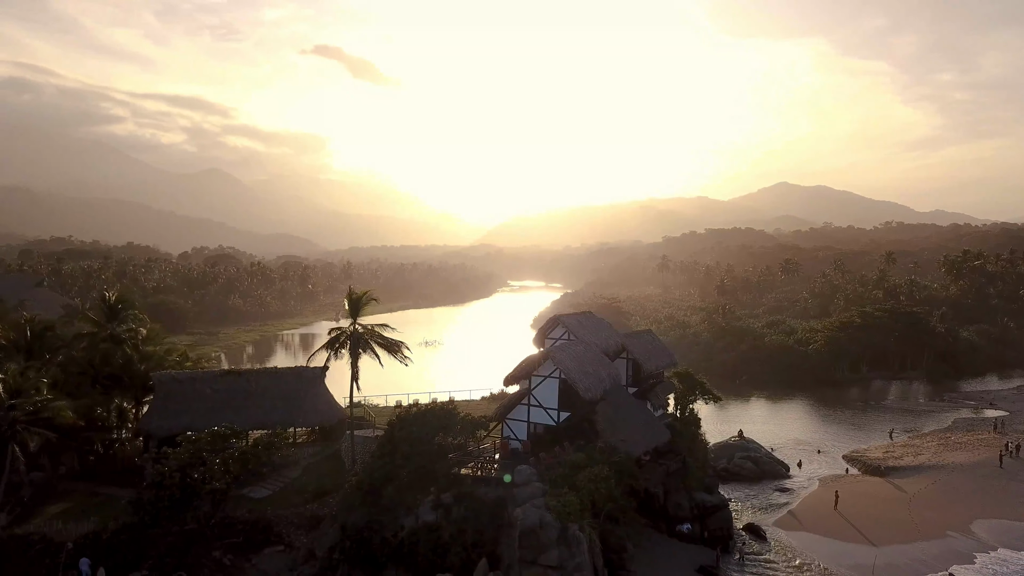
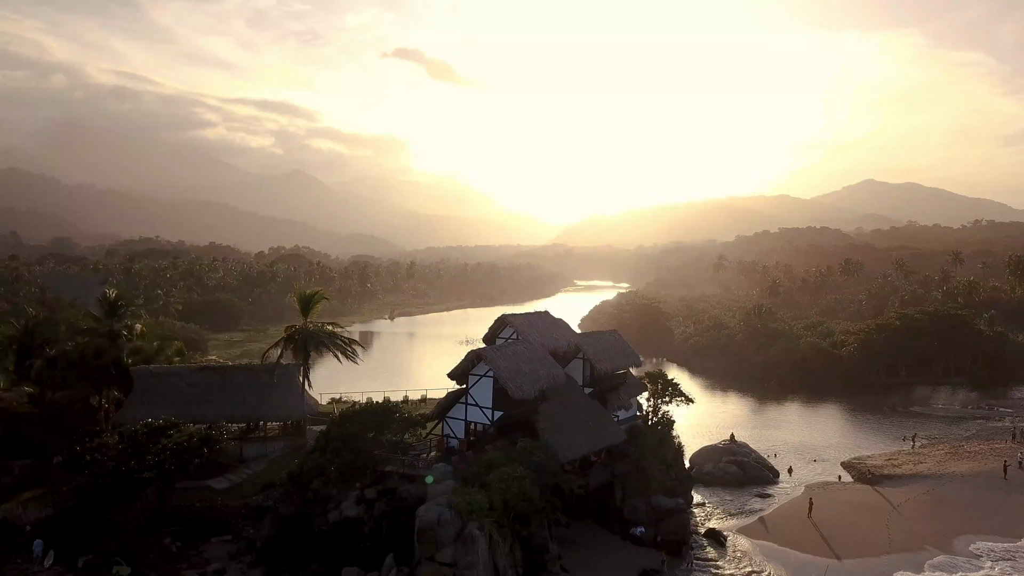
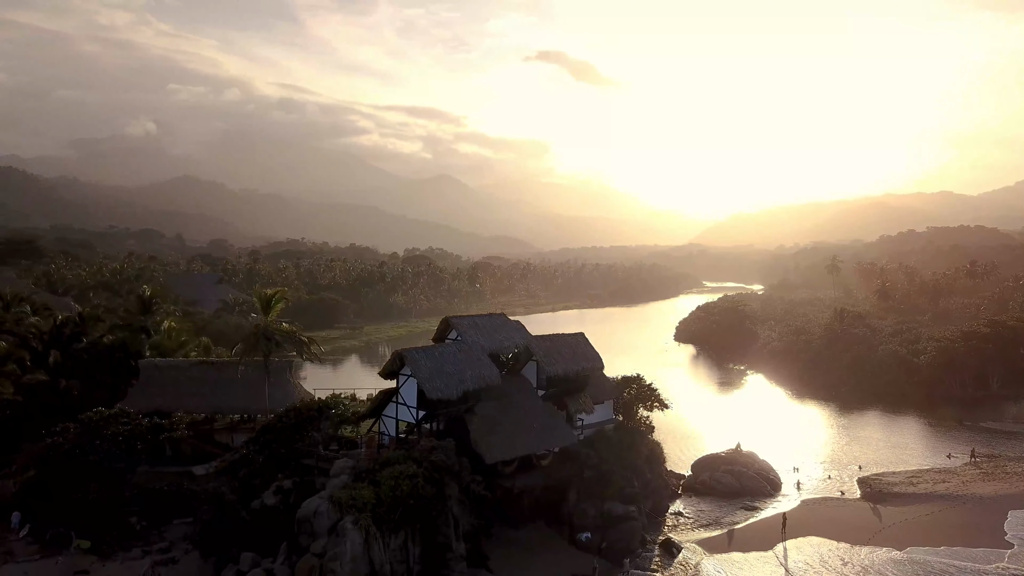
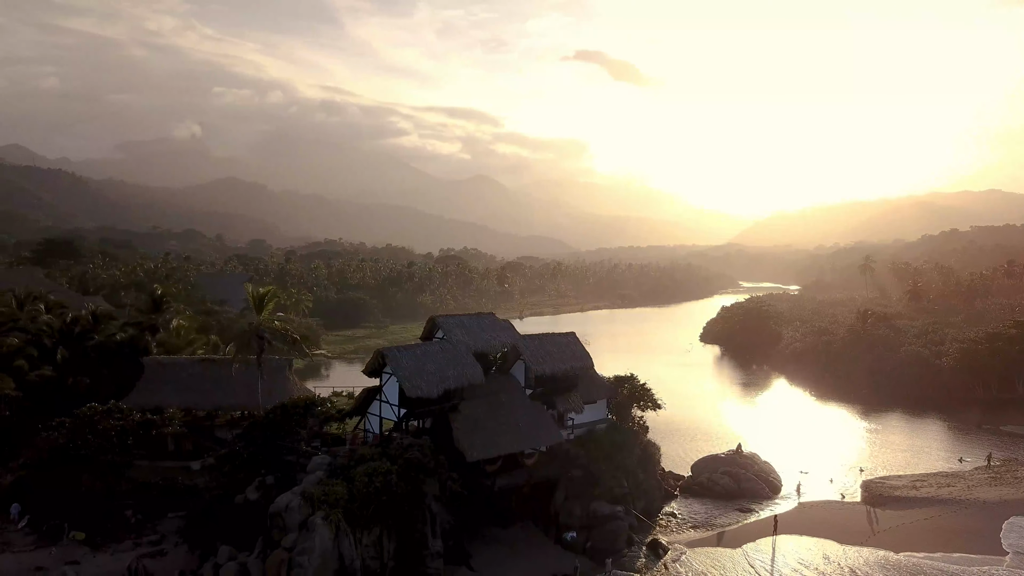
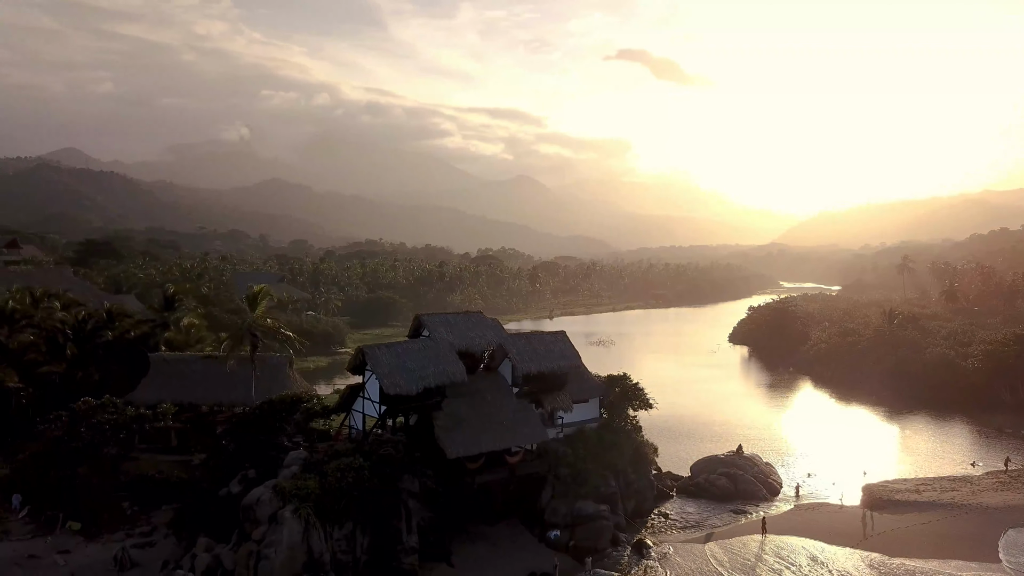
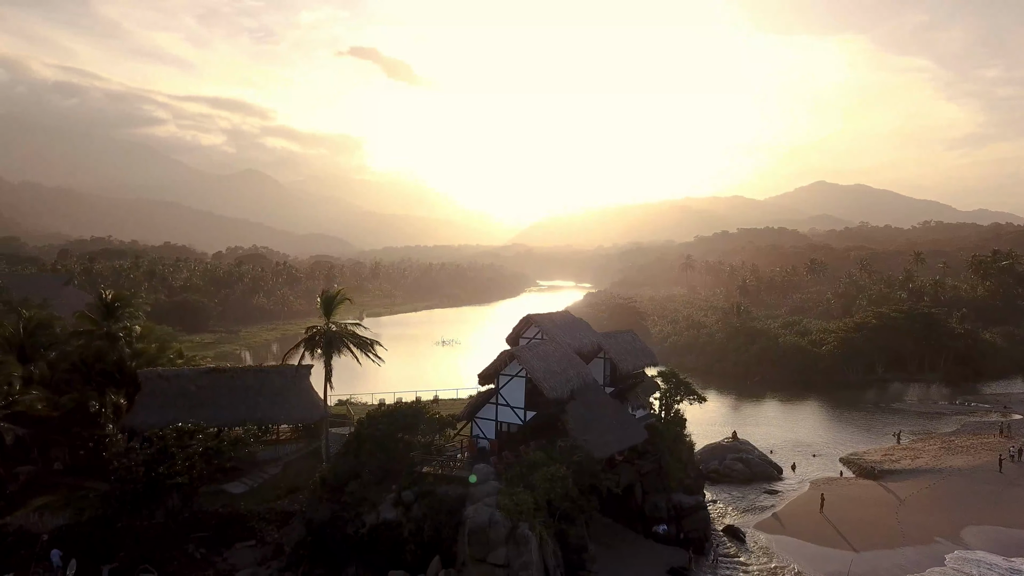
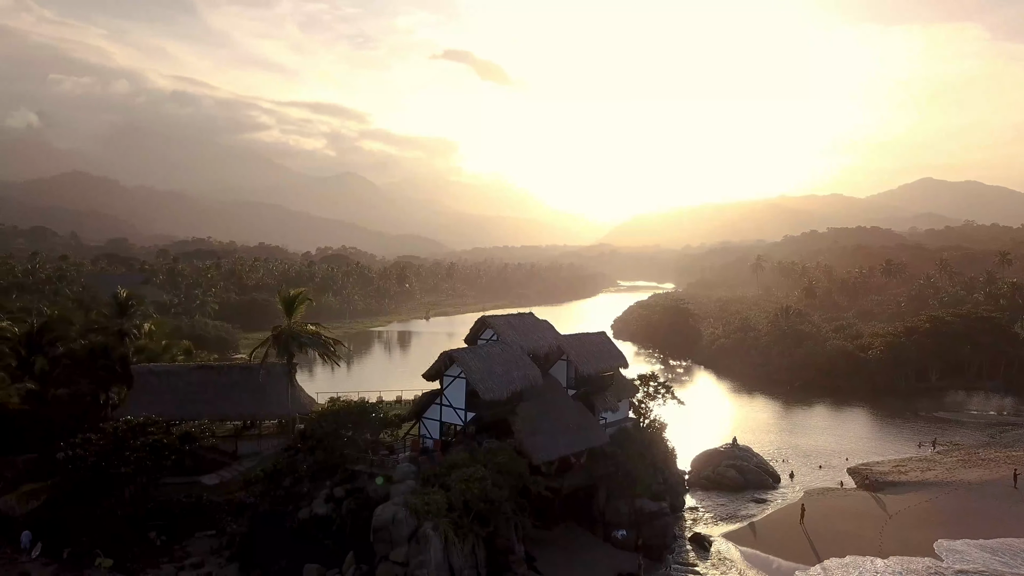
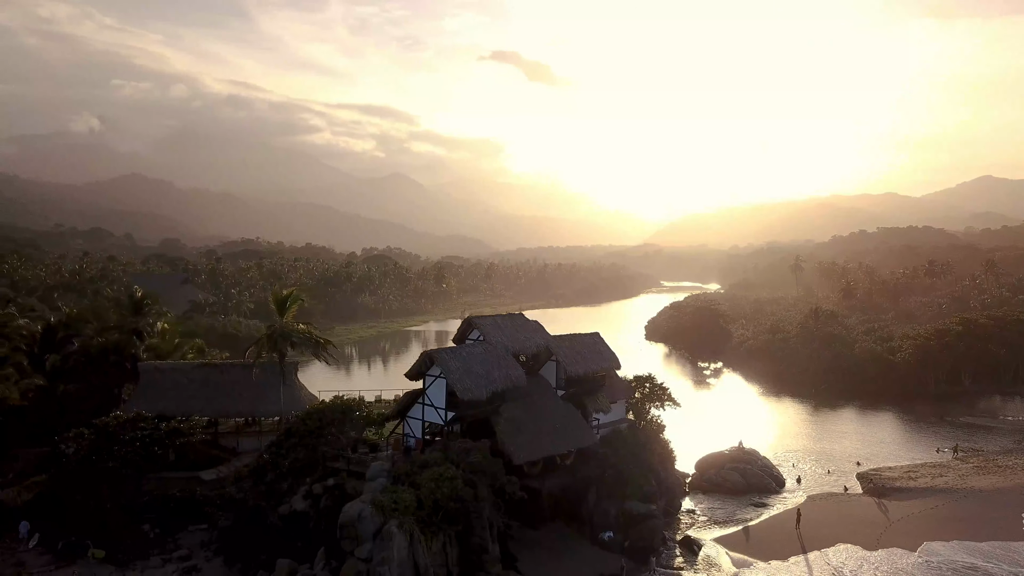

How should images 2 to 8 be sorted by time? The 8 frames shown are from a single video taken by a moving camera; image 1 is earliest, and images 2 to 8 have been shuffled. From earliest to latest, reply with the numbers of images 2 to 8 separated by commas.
6, 2, 7, 8, 3, 4, 5
